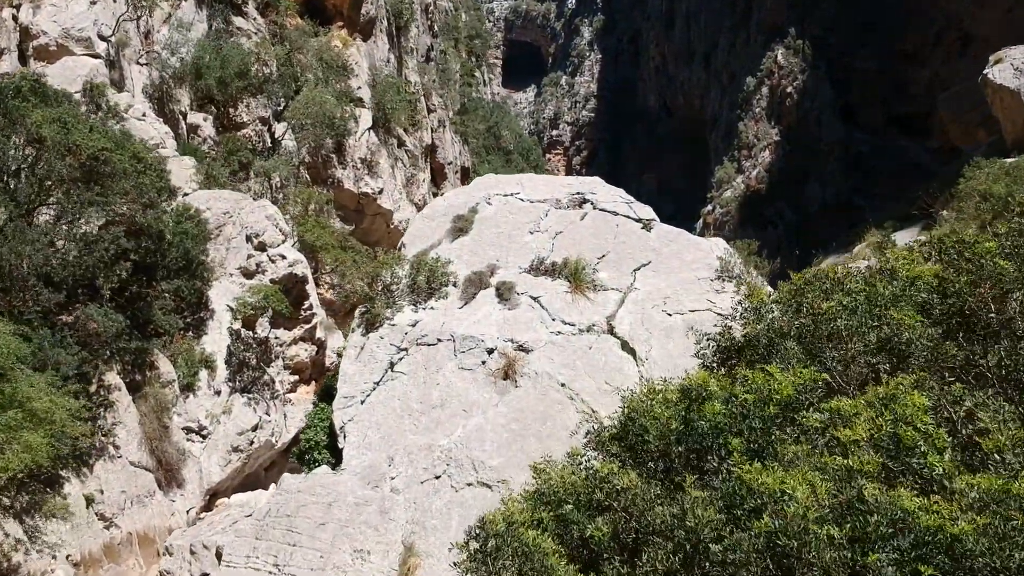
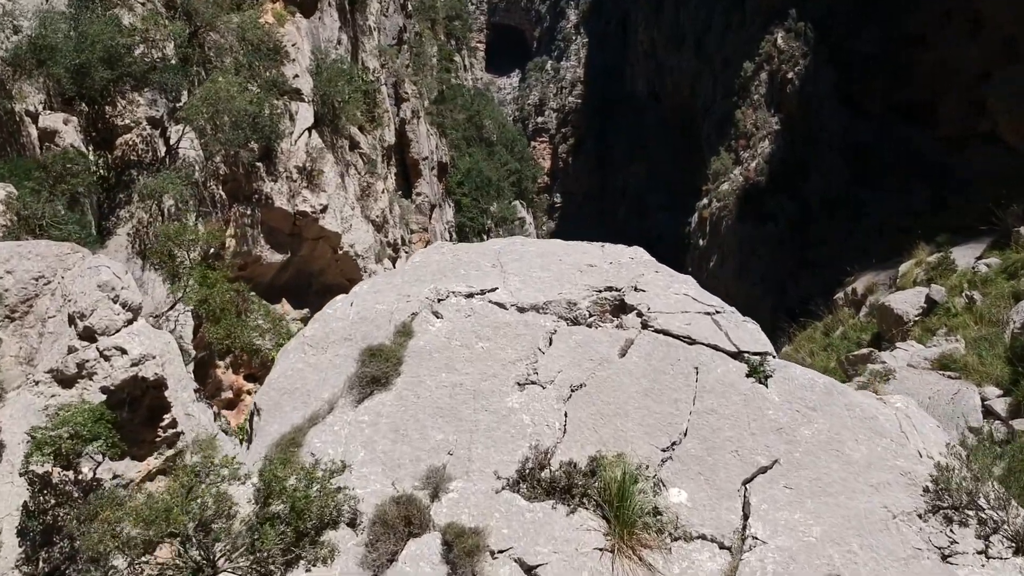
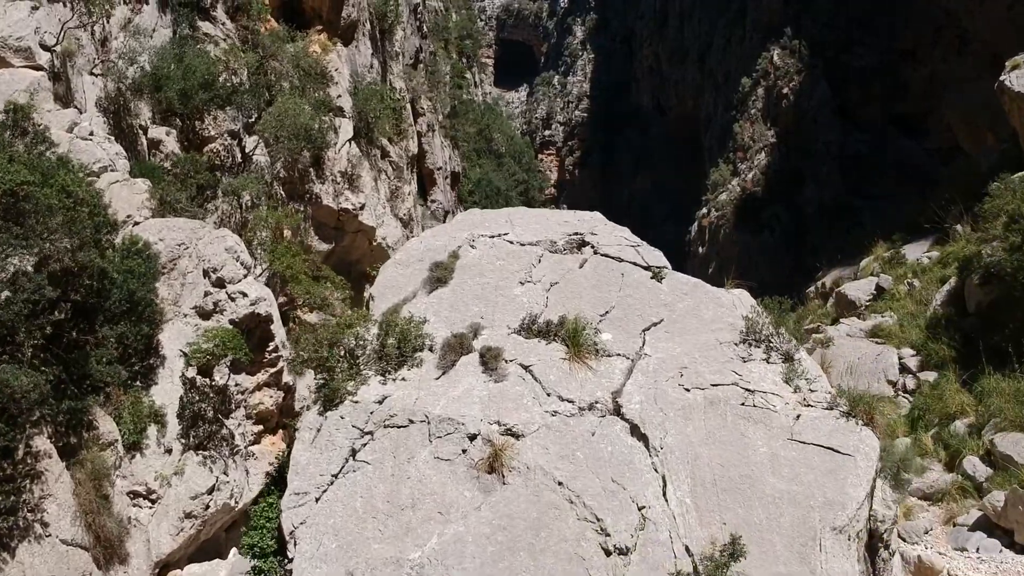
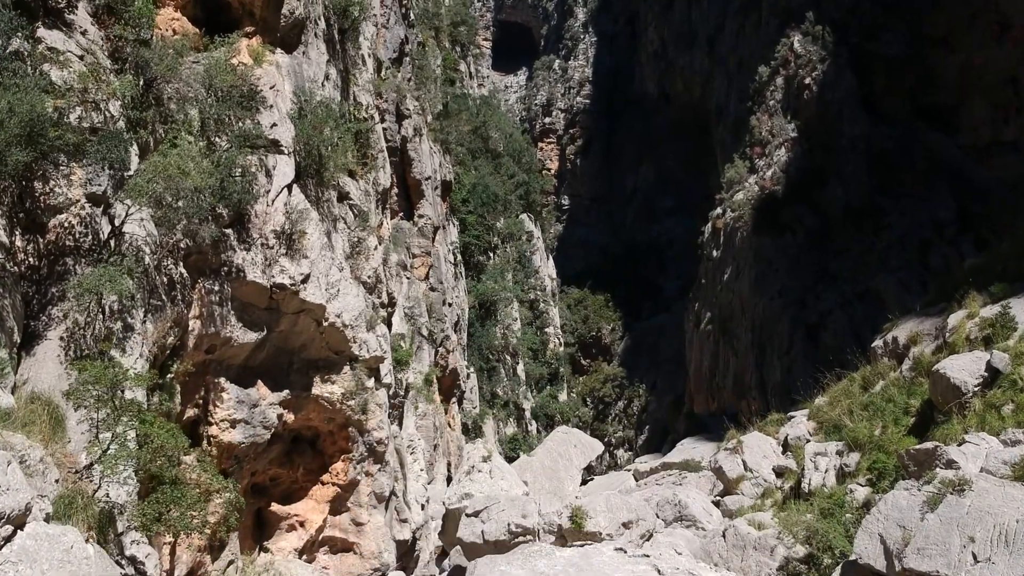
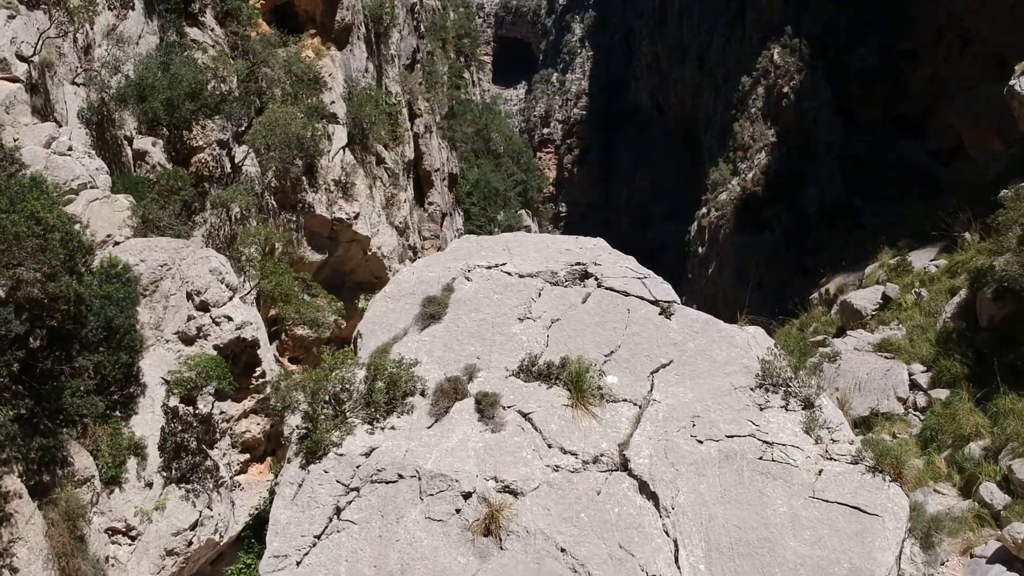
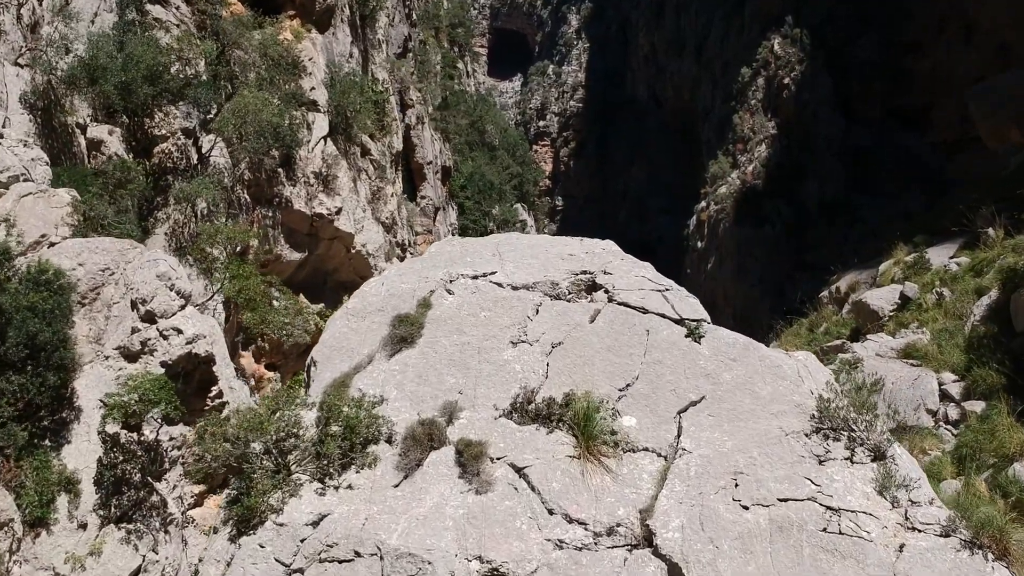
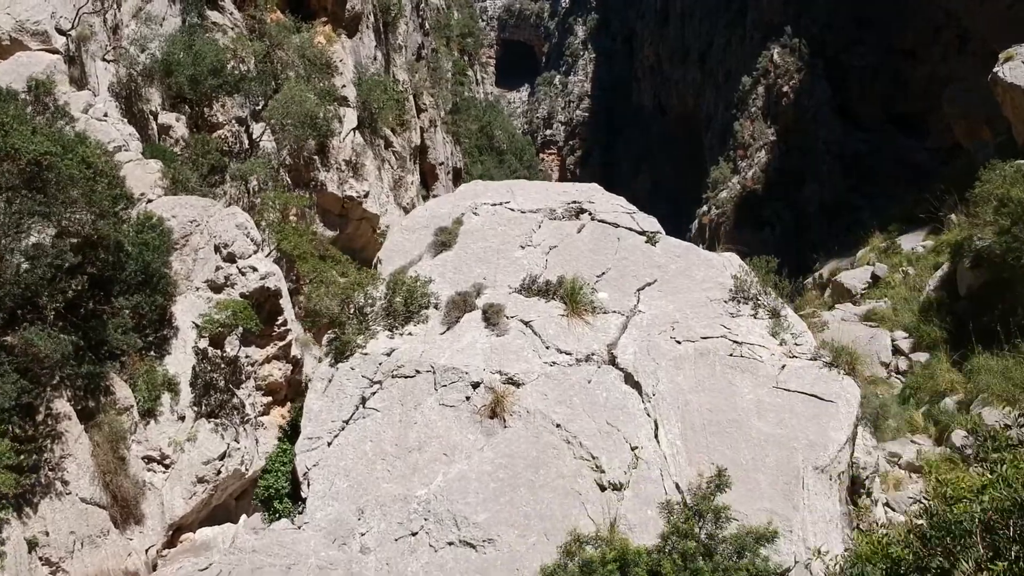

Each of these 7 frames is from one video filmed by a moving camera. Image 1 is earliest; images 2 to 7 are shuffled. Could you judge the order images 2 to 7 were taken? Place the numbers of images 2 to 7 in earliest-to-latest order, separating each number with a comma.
7, 3, 5, 6, 2, 4
